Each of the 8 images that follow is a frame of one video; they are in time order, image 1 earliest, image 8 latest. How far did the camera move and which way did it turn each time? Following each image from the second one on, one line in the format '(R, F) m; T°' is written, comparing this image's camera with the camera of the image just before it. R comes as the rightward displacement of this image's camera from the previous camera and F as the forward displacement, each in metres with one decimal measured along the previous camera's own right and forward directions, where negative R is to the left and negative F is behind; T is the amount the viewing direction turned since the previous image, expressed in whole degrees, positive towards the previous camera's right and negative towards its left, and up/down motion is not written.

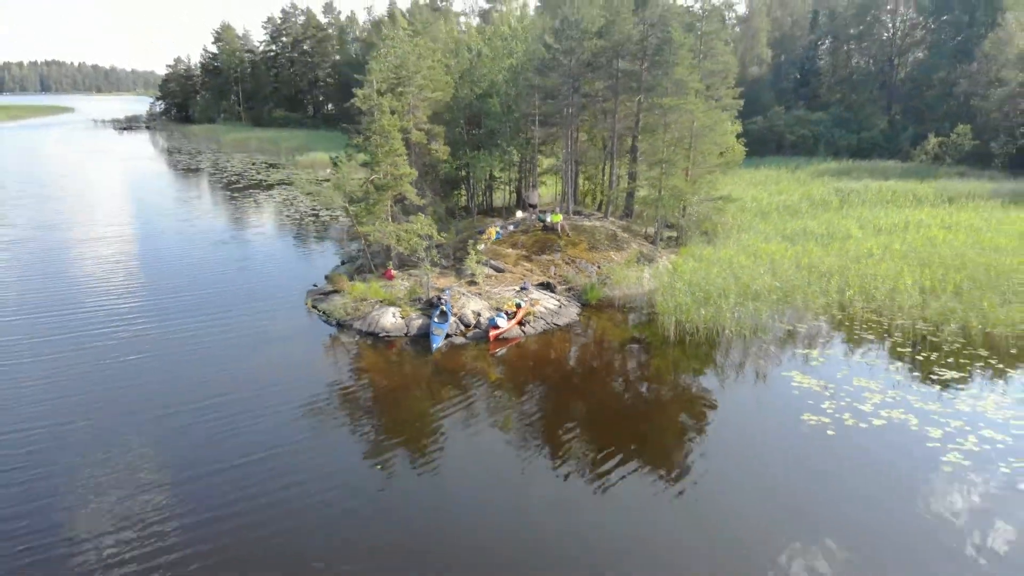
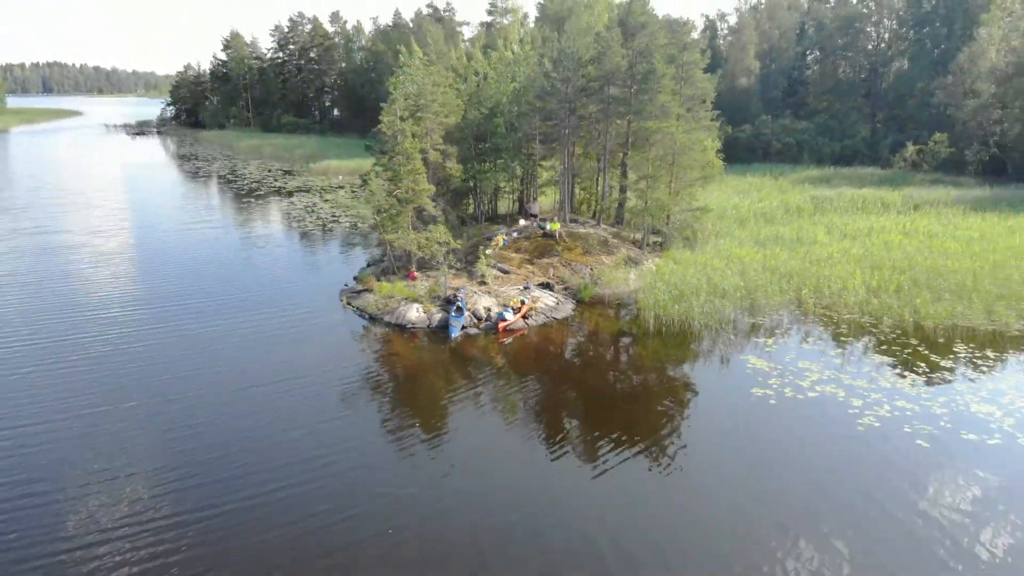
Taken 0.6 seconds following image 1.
(-0.1, -1.6) m; 0°
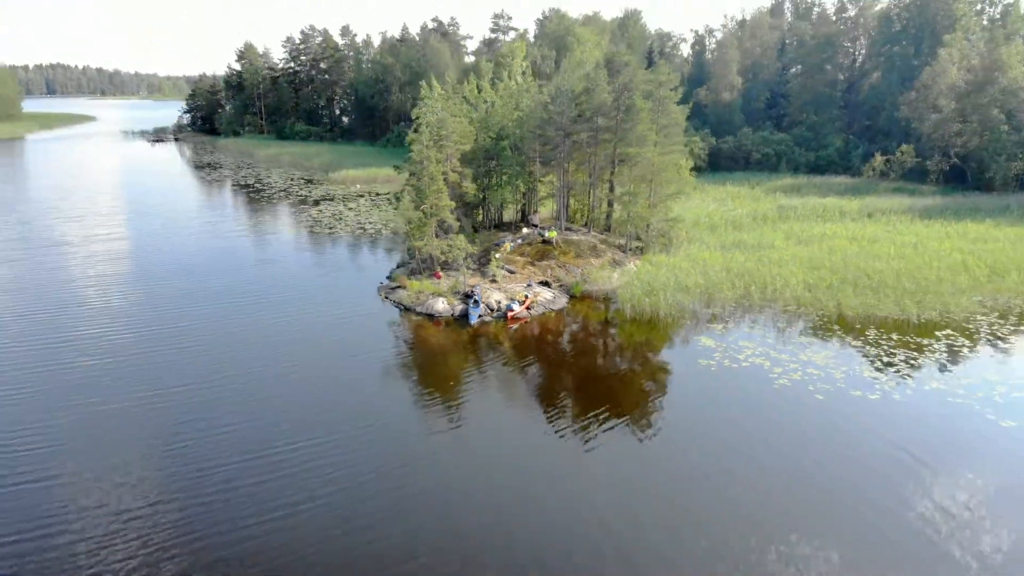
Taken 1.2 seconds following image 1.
(-0.1, -2.6) m; 0°
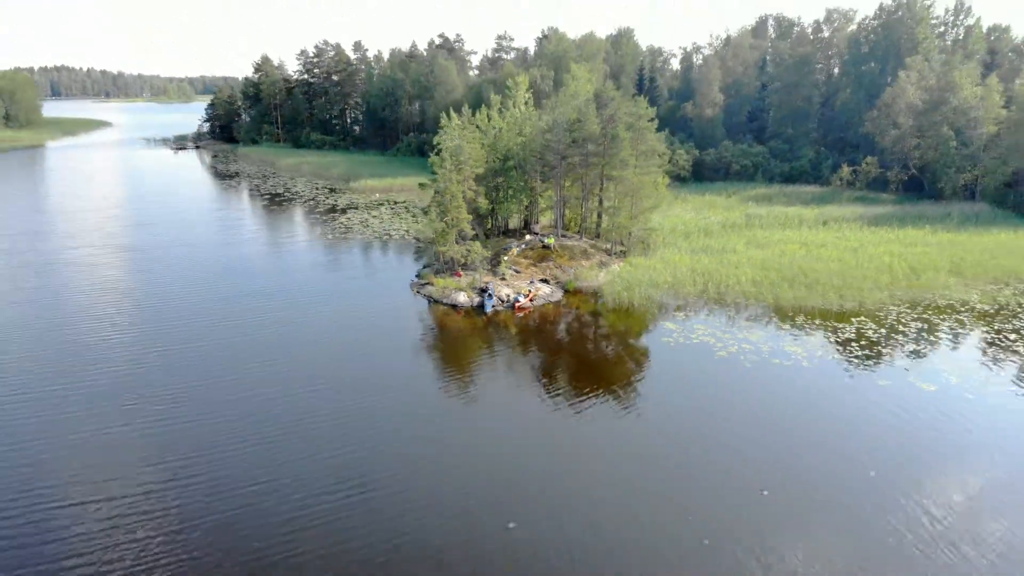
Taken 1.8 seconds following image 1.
(-0.2, -3.4) m; 0°
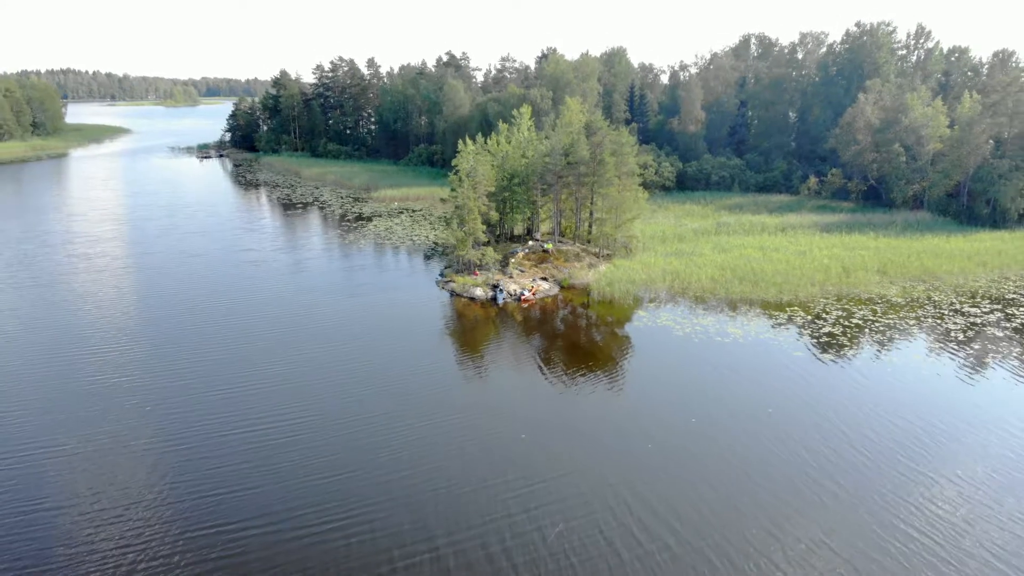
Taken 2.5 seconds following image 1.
(-0.2, -4.2) m; 0°
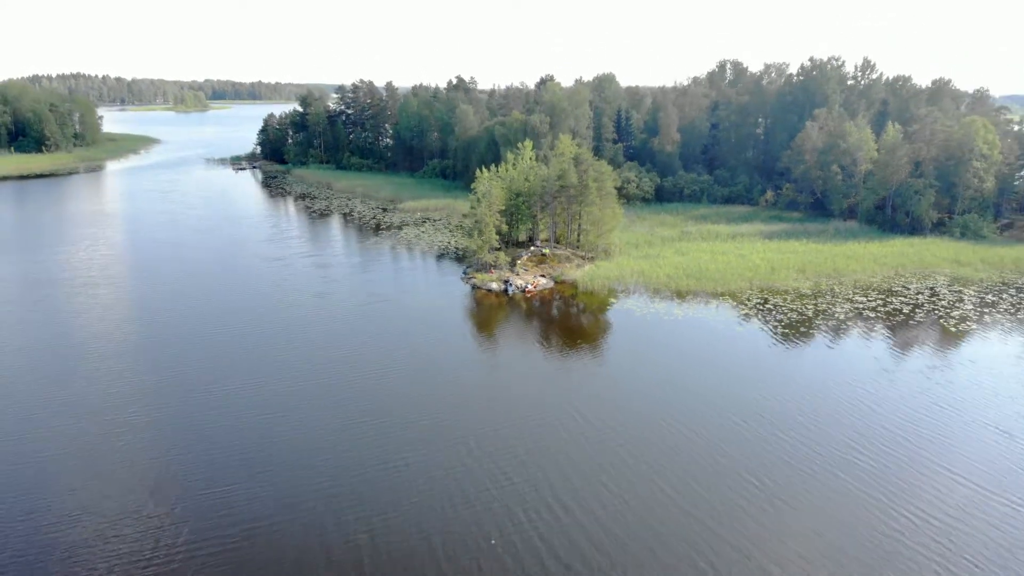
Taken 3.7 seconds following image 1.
(-0.3, -7.3) m; 0°
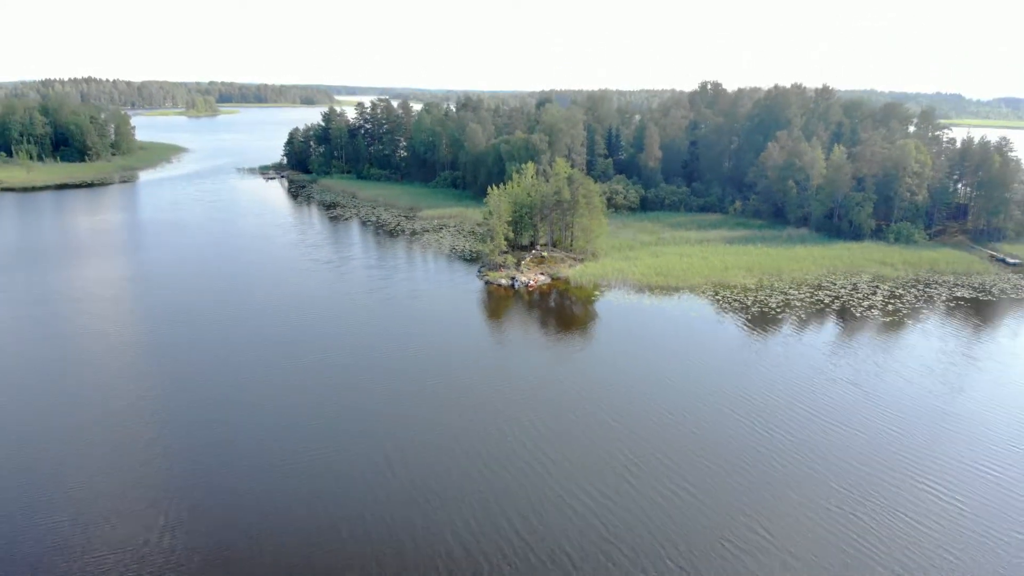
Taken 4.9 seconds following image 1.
(-0.3, -7.5) m; 0°
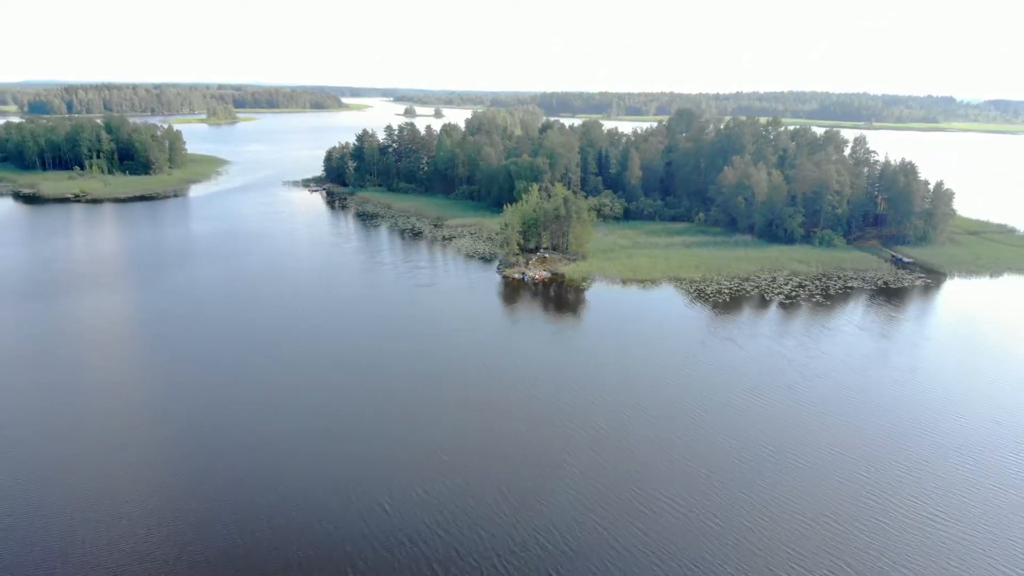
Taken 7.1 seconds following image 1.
(-0.8, -13.6) m; 0°
